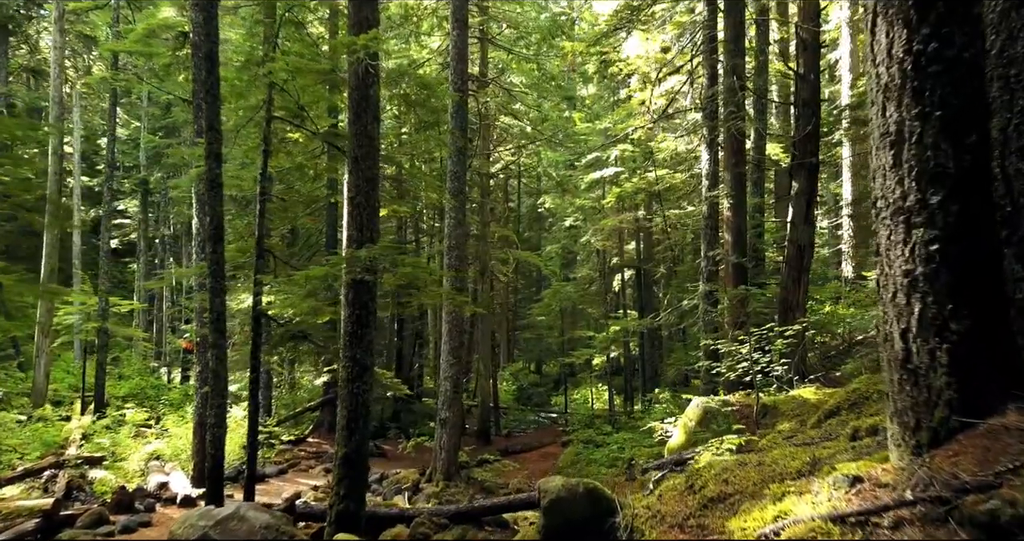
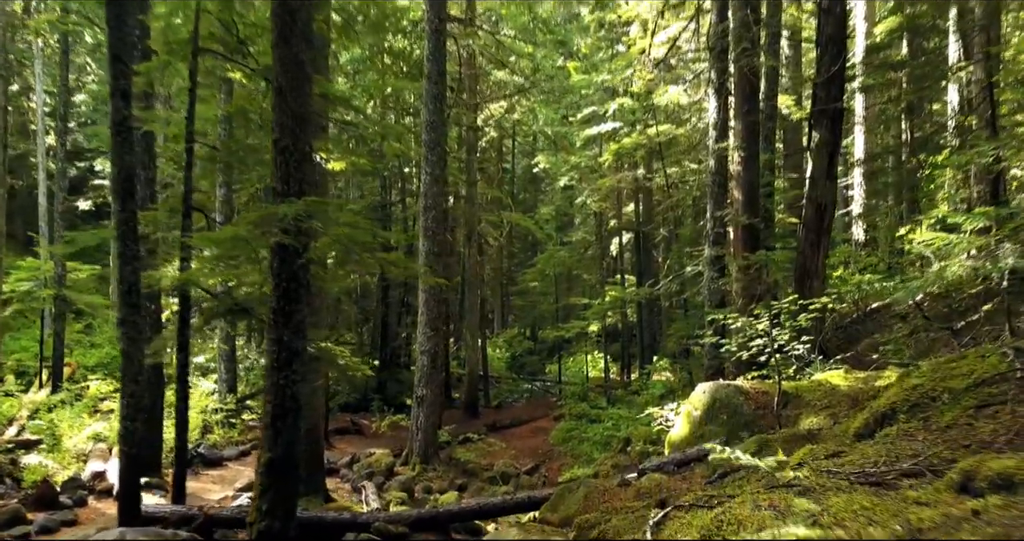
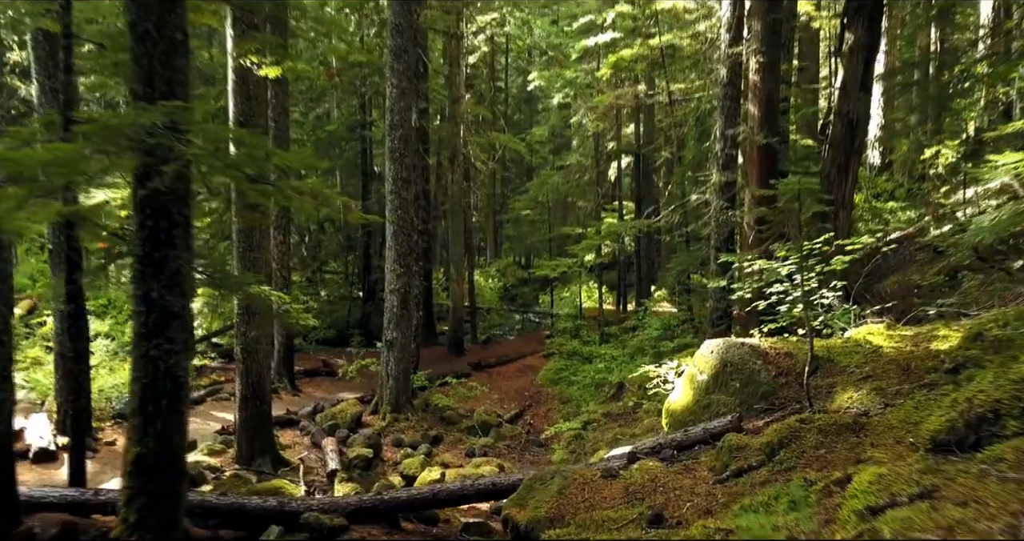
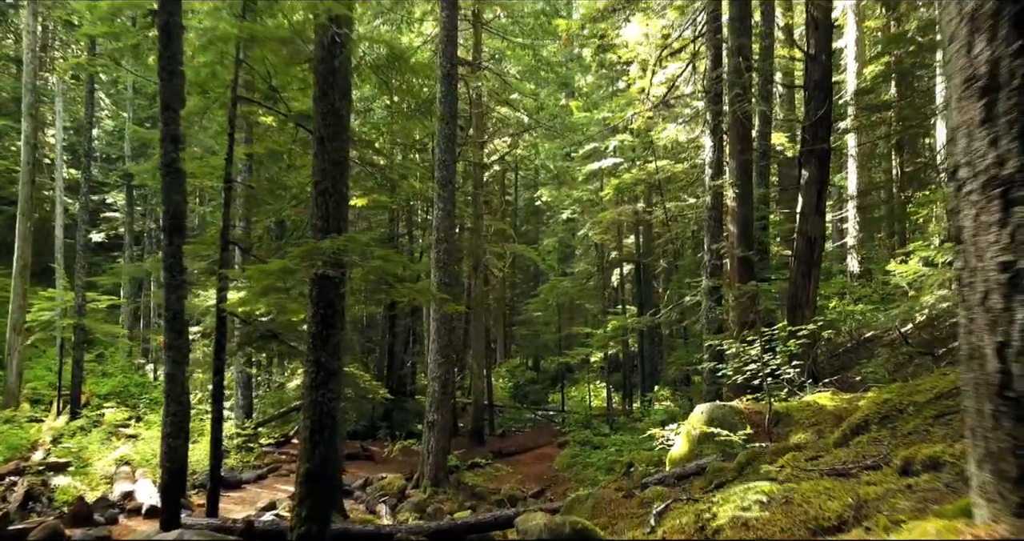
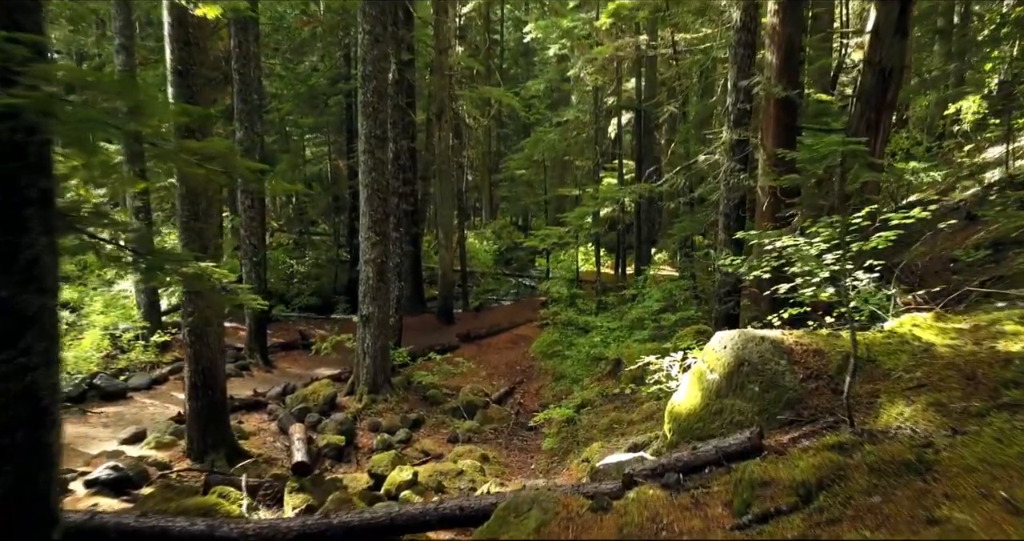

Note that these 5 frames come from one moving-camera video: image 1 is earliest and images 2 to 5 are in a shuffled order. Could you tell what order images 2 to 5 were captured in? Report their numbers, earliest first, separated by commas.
4, 2, 3, 5
